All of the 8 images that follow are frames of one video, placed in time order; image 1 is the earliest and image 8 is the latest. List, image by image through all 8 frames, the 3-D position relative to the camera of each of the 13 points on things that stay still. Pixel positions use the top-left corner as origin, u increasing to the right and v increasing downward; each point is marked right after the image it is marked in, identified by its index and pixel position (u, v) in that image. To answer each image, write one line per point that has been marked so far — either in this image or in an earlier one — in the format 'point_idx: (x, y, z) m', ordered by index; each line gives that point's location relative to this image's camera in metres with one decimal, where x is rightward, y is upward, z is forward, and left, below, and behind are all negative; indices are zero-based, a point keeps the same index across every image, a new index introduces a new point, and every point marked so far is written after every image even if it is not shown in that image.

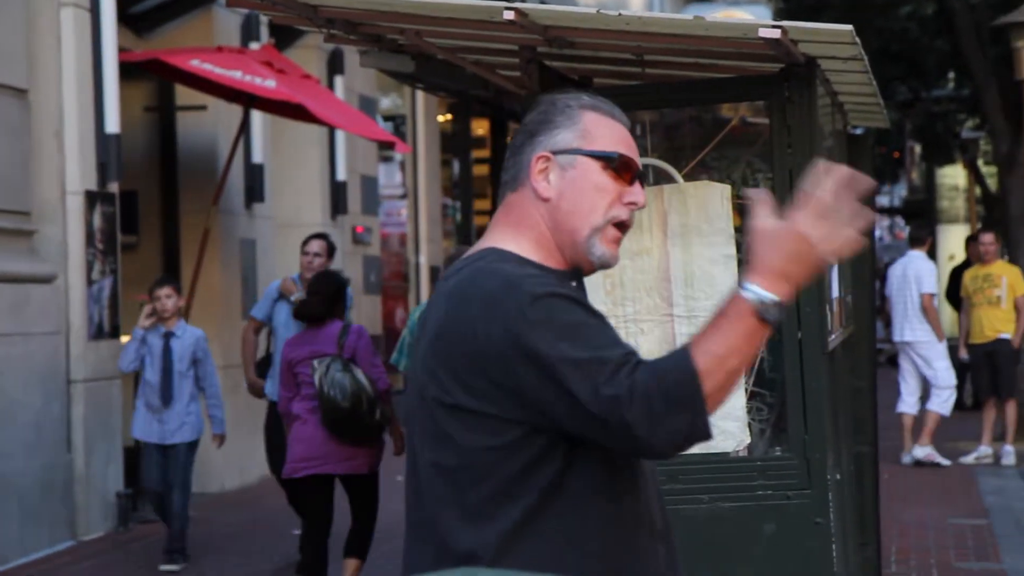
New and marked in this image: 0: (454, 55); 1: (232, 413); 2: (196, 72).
0: (-0.2, +0.9, +7.6) m
1: (-1.4, -0.6, +12.0) m
2: (-1.2, +0.8, +7.5) m
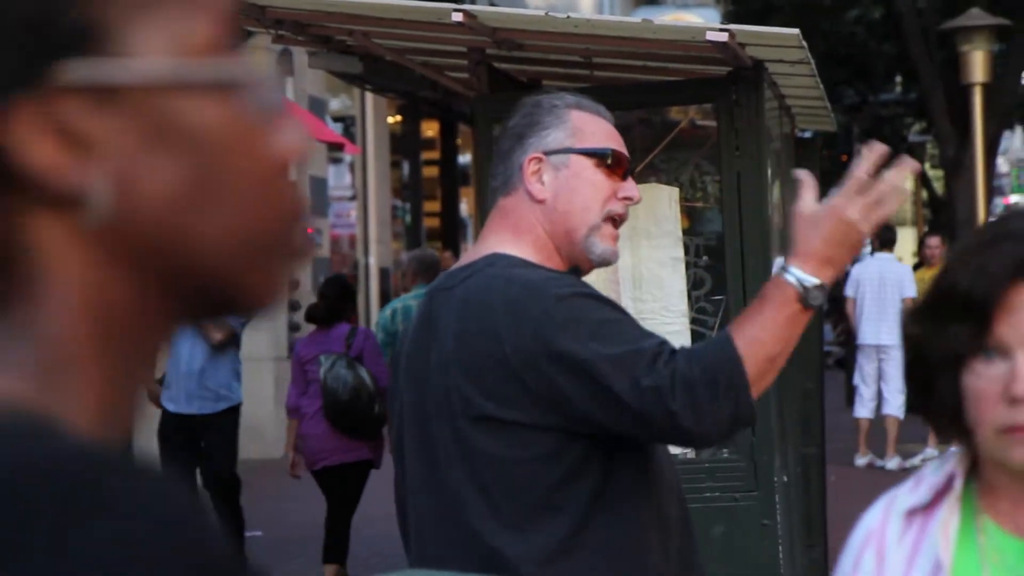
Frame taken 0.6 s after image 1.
0: (-0.4, +0.9, +7.6) m
1: (-1.8, -0.7, +11.9) m
2: (-1.4, +0.8, +7.4) m
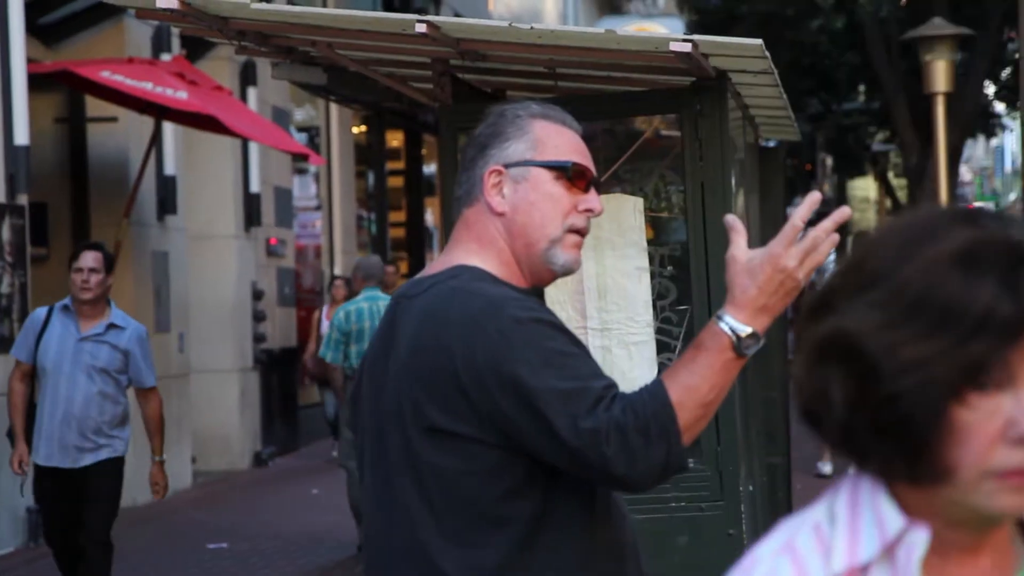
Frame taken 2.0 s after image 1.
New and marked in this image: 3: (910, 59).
0: (-0.6, +0.8, +7.6) m
1: (-2.0, -0.7, +11.9) m
2: (-1.5, +0.8, +7.4) m
3: (+3.1, +1.8, +15.4) m
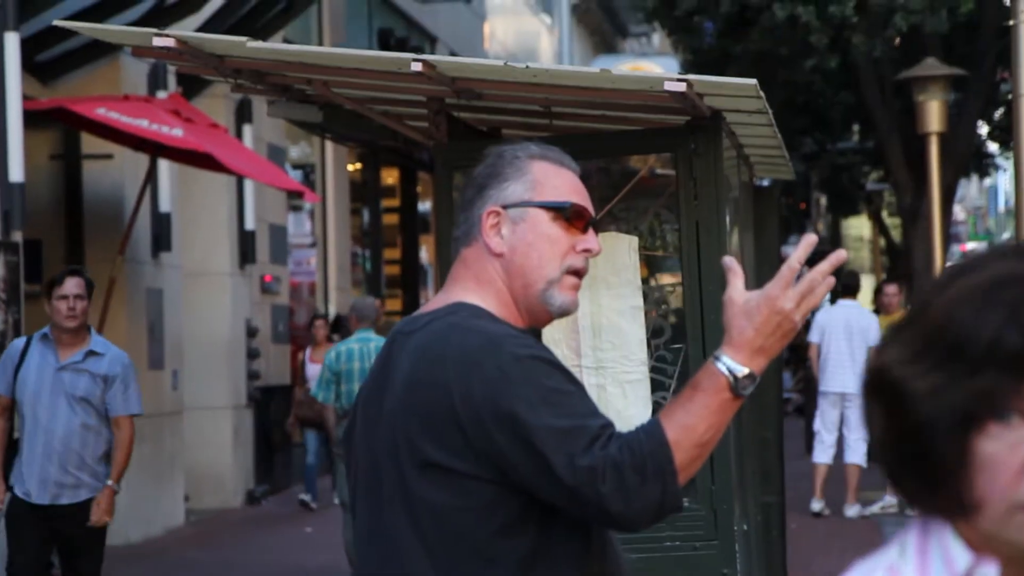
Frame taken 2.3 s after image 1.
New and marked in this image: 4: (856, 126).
0: (-0.6, +0.7, +7.6) m
1: (-2.0, -1.0, +11.8) m
2: (-1.5, +0.6, +7.4) m
3: (+3.1, +1.4, +15.4) m
4: (+3.2, +1.5, +18.3) m
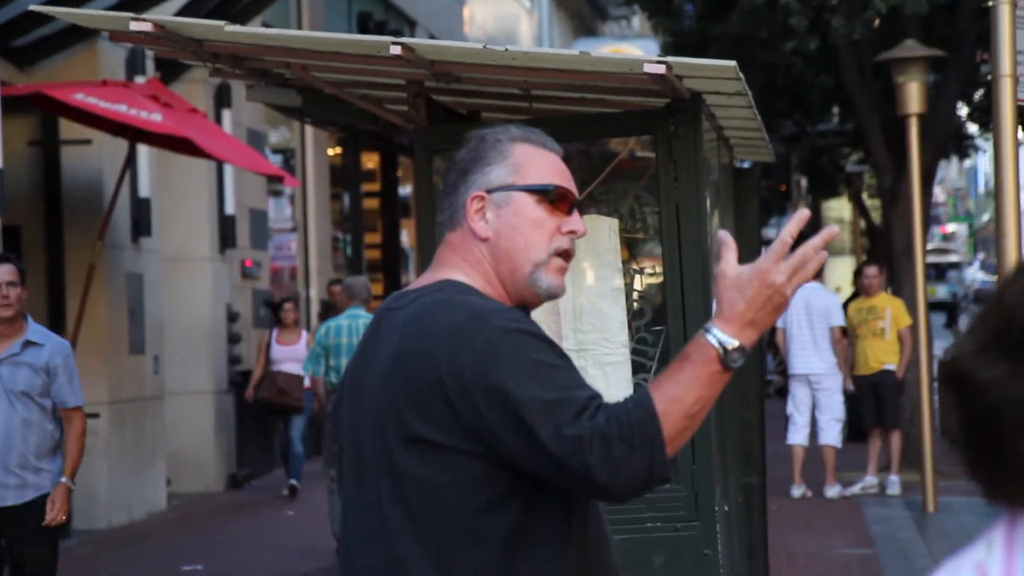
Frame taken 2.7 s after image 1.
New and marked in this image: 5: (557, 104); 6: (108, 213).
0: (-0.7, +0.8, +7.6) m
1: (-2.1, -0.9, +11.8) m
2: (-1.6, +0.7, +7.4) m
3: (+2.9, +1.6, +15.4) m
4: (+3.0, +1.7, +18.3) m
5: (+0.2, +0.7, +7.5) m
6: (-2.0, +0.4, +9.9) m
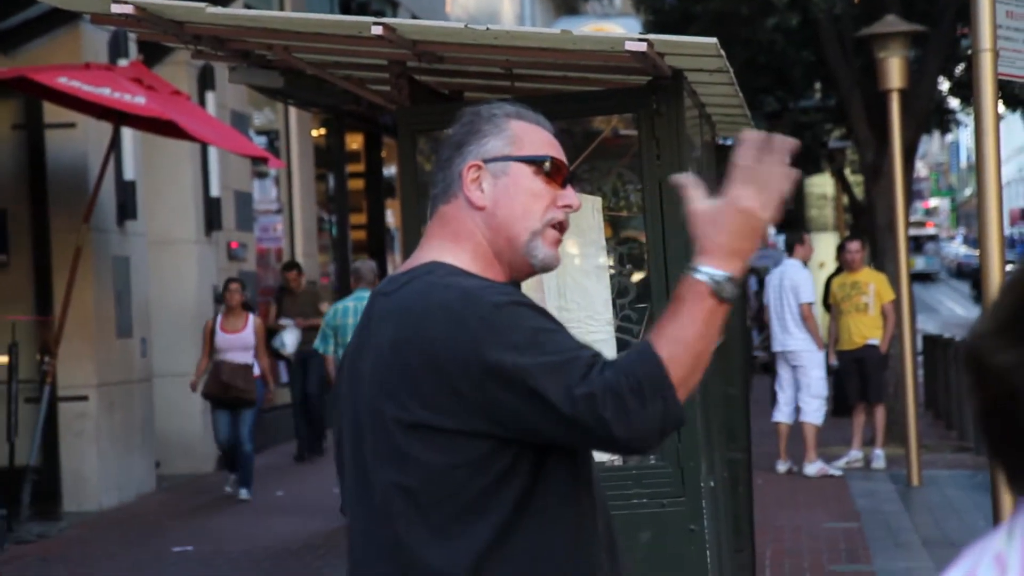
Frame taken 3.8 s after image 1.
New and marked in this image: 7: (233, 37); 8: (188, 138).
0: (-0.7, +0.8, +7.6) m
1: (-2.2, -0.8, +11.9) m
2: (-1.7, +0.7, +7.4) m
3: (+2.7, +1.8, +15.5) m
4: (+2.8, +1.9, +18.4) m
5: (+0.1, +0.8, +7.6) m
6: (-2.1, +0.5, +9.9) m
7: (-1.0, +0.9, +7.3) m
8: (-1.3, +0.6, +7.8) m
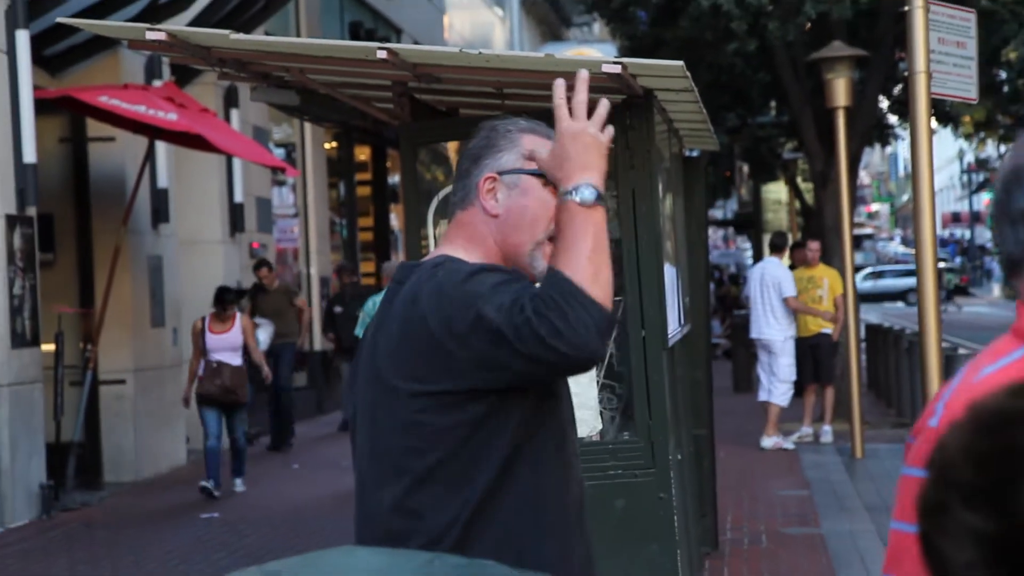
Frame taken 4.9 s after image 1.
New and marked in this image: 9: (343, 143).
0: (-0.8, +0.9, +8.6) m
1: (-2.3, -0.8, +12.8) m
2: (-1.7, +0.8, +8.3) m
3: (+2.6, +1.8, +16.5) m
4: (+2.6, +1.9, +19.4) m
5: (+0.1, +0.8, +8.5) m
6: (-2.2, +0.5, +10.9) m
7: (-1.1, +0.9, +8.2) m
8: (-1.3, +0.6, +8.8) m
9: (-1.9, +1.5, +19.7) m
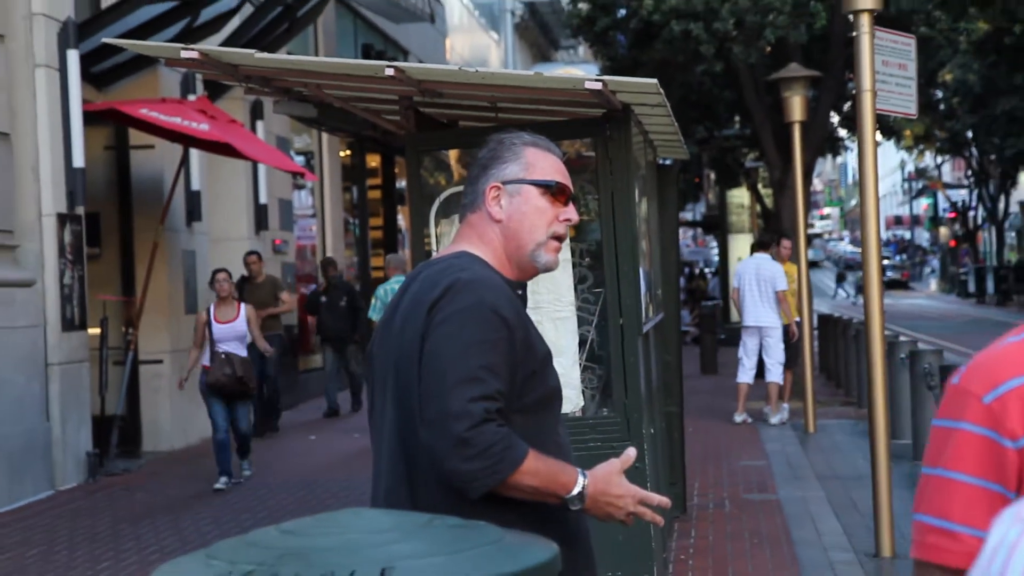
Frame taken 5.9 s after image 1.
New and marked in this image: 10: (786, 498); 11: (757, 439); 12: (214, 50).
0: (-0.8, +0.9, +9.7) m
1: (-2.4, -0.7, +13.9) m
2: (-1.7, +0.8, +9.4) m
3: (+2.5, +1.8, +17.6) m
4: (+2.6, +1.9, +20.5) m
5: (0.0, +0.8, +9.6) m
6: (-2.2, +0.5, +12.0) m
7: (-1.1, +1.0, +9.3) m
8: (-1.4, +0.7, +9.9) m
9: (-2.0, +1.5, +20.8) m
10: (+1.3, -1.0, +9.4) m
11: (+1.4, -0.9, +11.0) m
12: (-1.3, +1.0, +8.8) m
